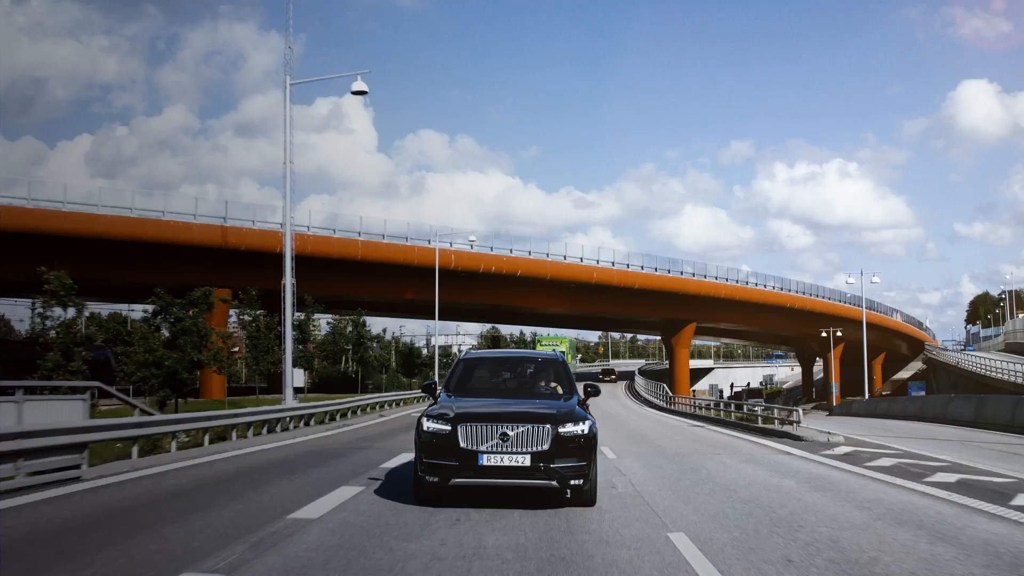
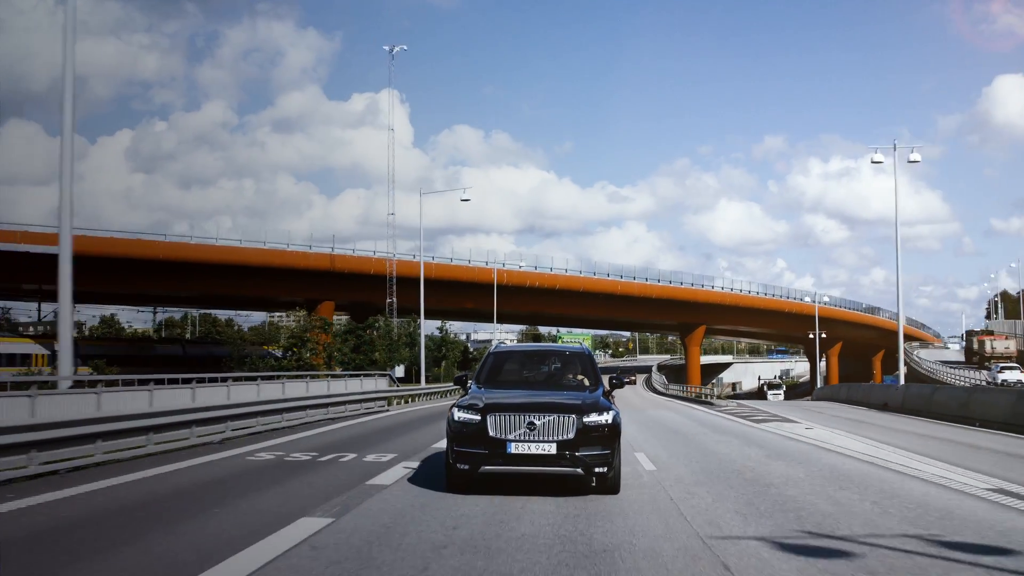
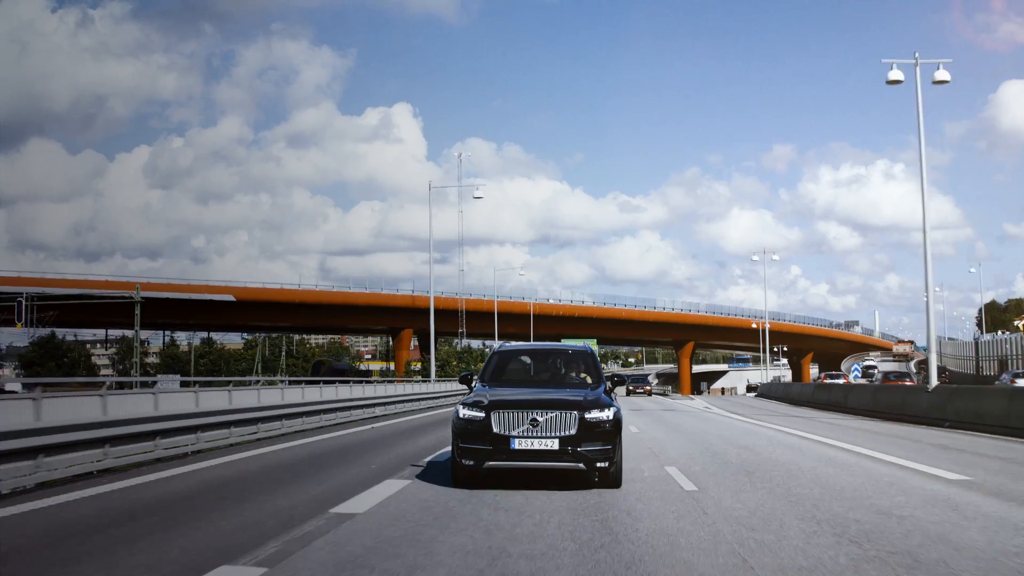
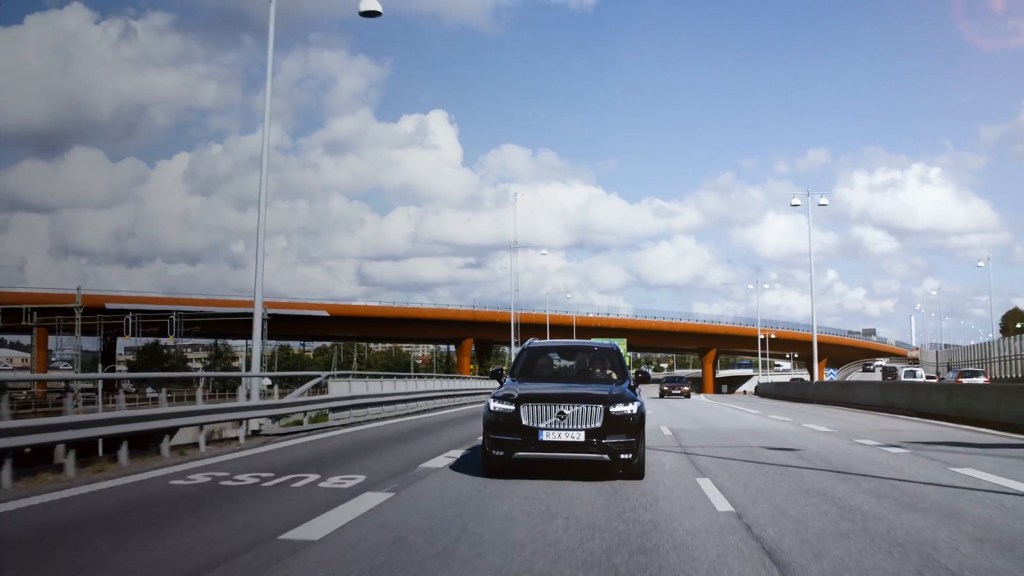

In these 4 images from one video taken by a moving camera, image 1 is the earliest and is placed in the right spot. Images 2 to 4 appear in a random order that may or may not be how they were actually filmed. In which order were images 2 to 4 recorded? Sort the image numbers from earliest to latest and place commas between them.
2, 3, 4
